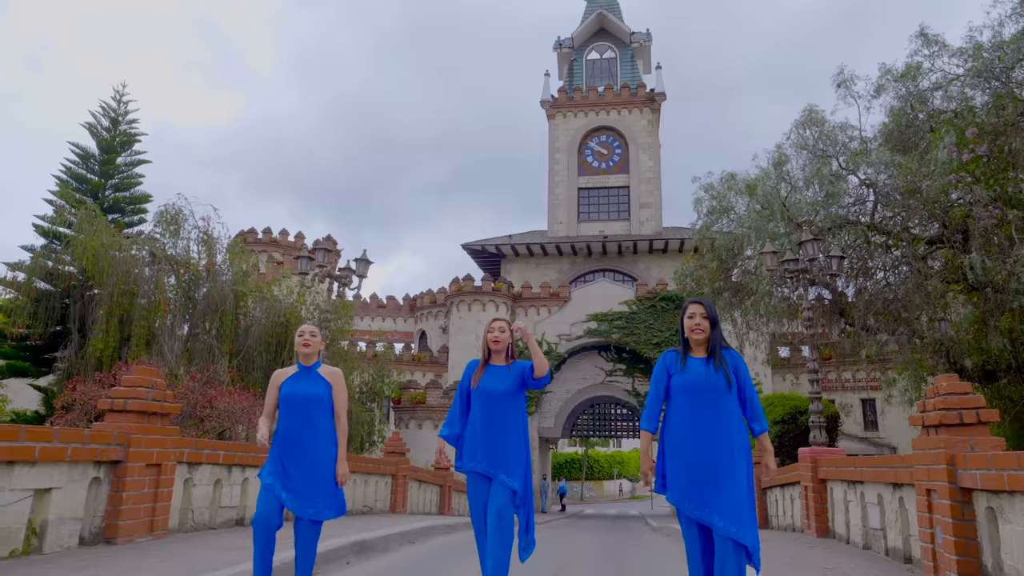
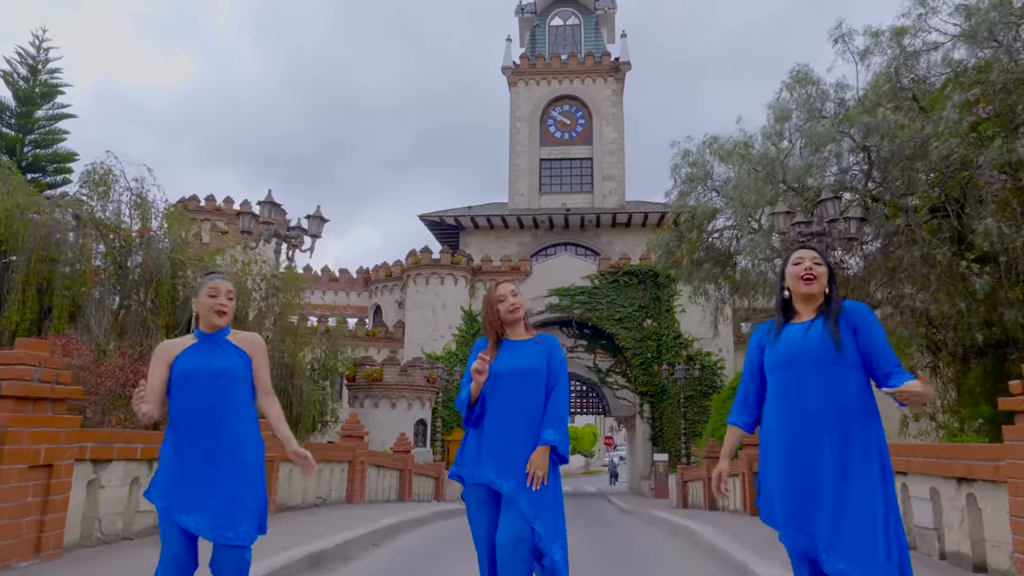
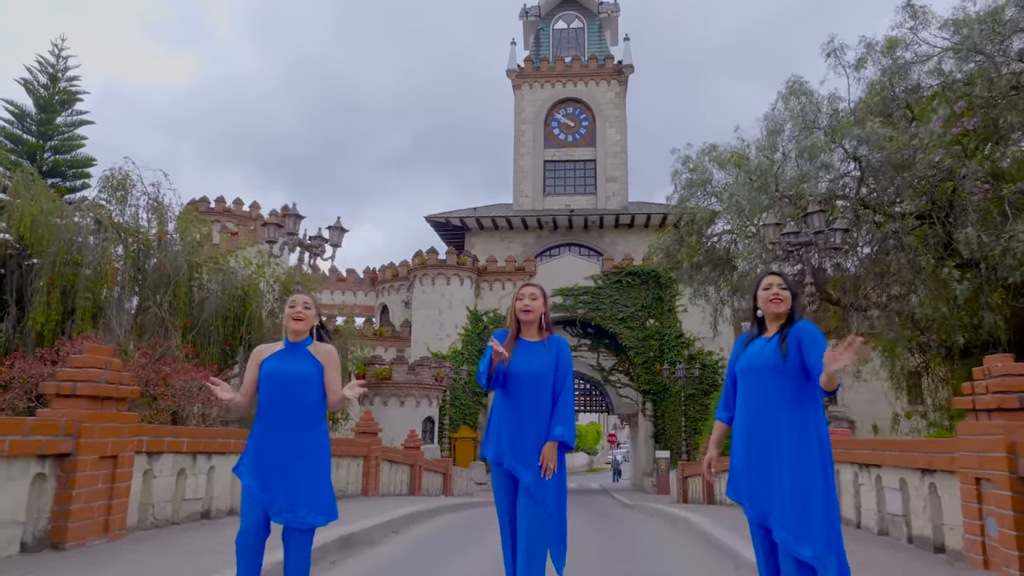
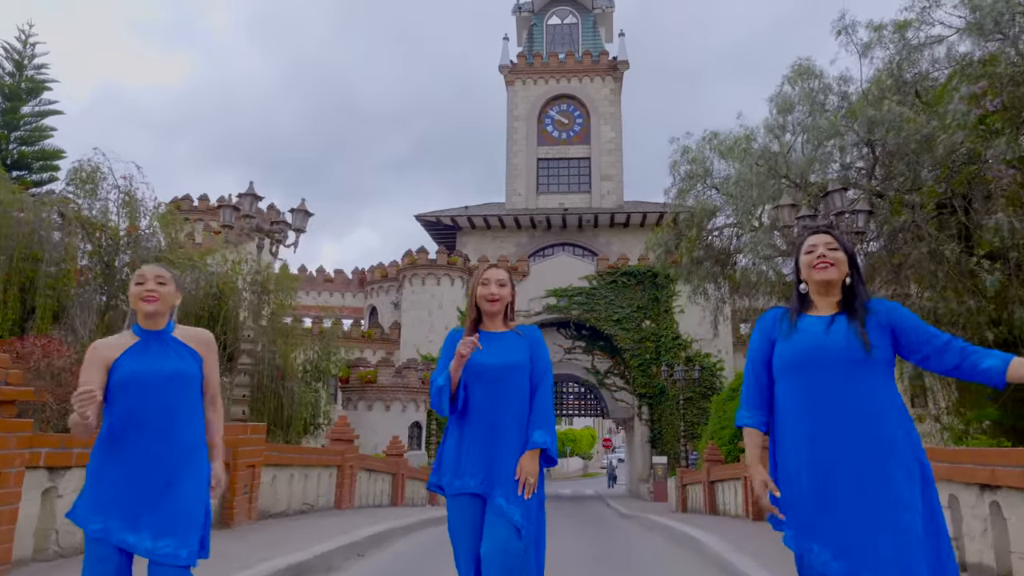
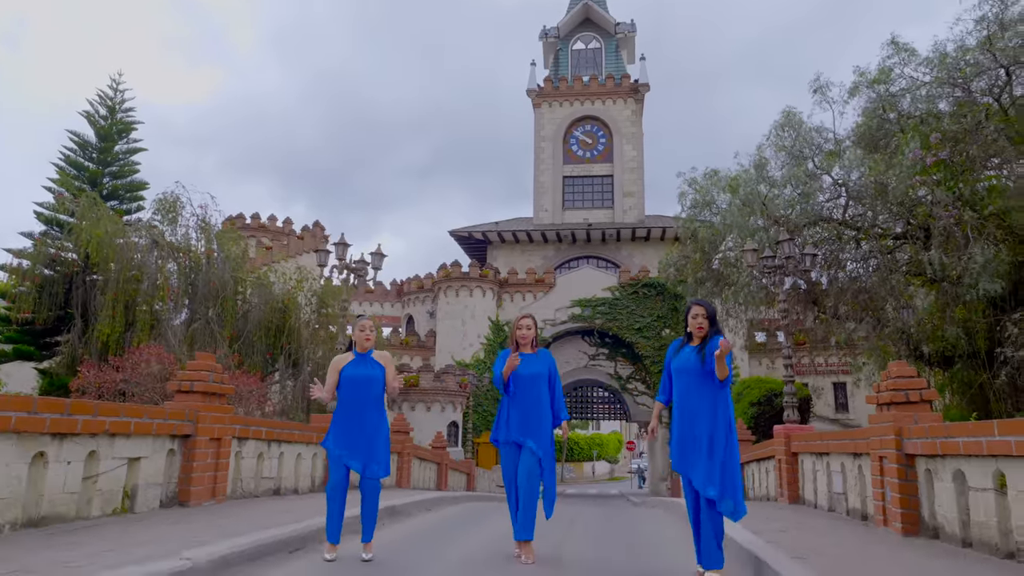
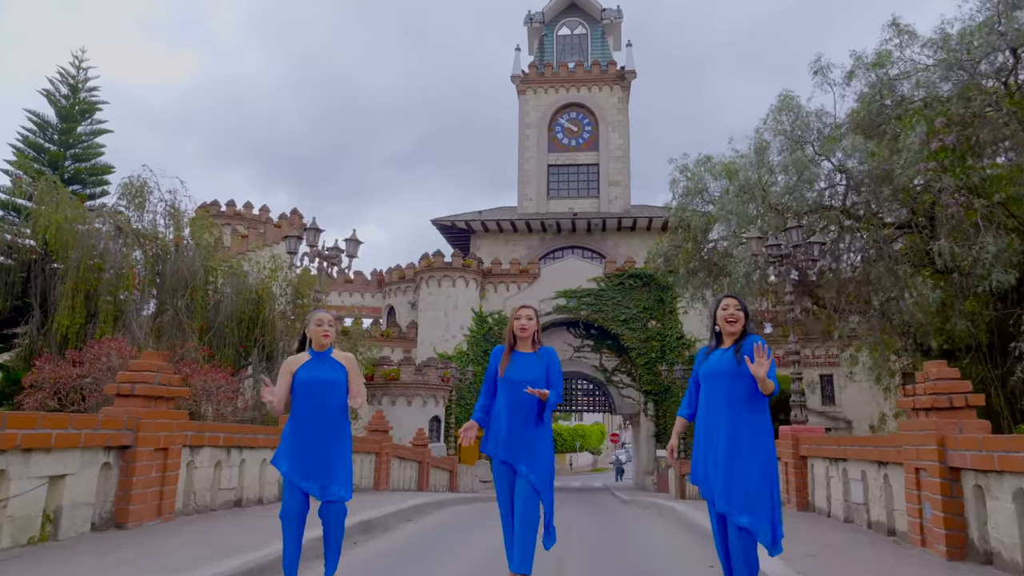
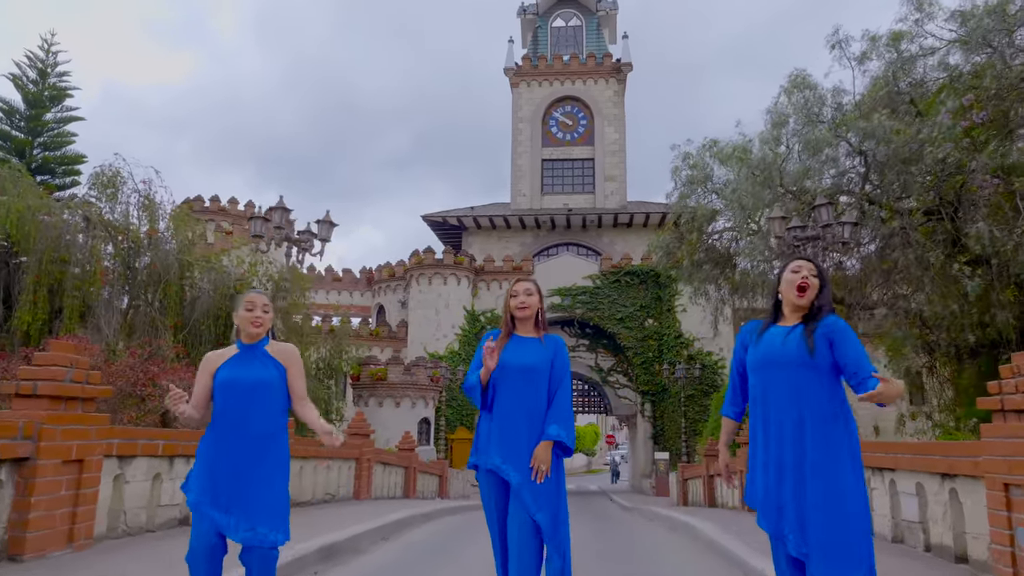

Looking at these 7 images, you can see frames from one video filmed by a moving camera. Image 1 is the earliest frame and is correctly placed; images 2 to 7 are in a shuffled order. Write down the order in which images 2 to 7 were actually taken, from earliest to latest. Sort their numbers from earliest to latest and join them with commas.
5, 6, 3, 7, 2, 4
